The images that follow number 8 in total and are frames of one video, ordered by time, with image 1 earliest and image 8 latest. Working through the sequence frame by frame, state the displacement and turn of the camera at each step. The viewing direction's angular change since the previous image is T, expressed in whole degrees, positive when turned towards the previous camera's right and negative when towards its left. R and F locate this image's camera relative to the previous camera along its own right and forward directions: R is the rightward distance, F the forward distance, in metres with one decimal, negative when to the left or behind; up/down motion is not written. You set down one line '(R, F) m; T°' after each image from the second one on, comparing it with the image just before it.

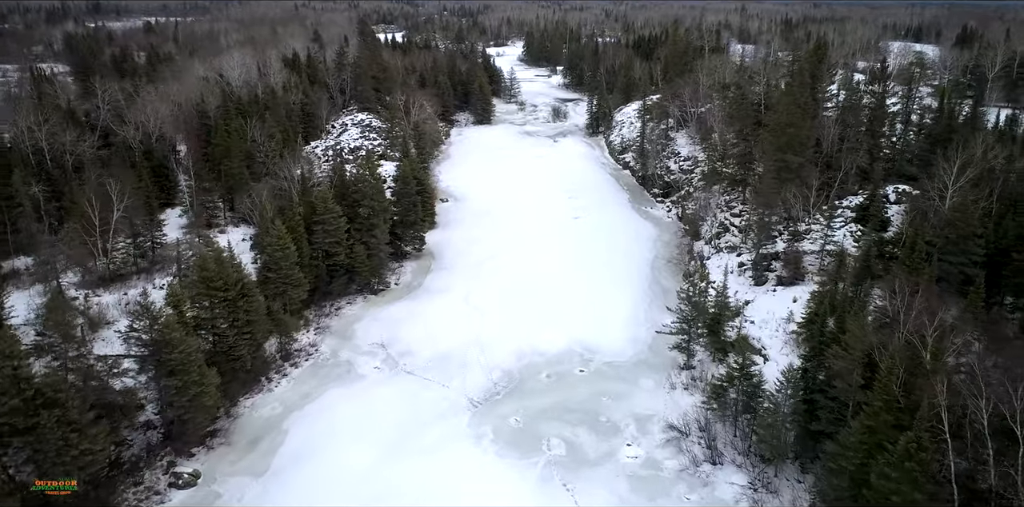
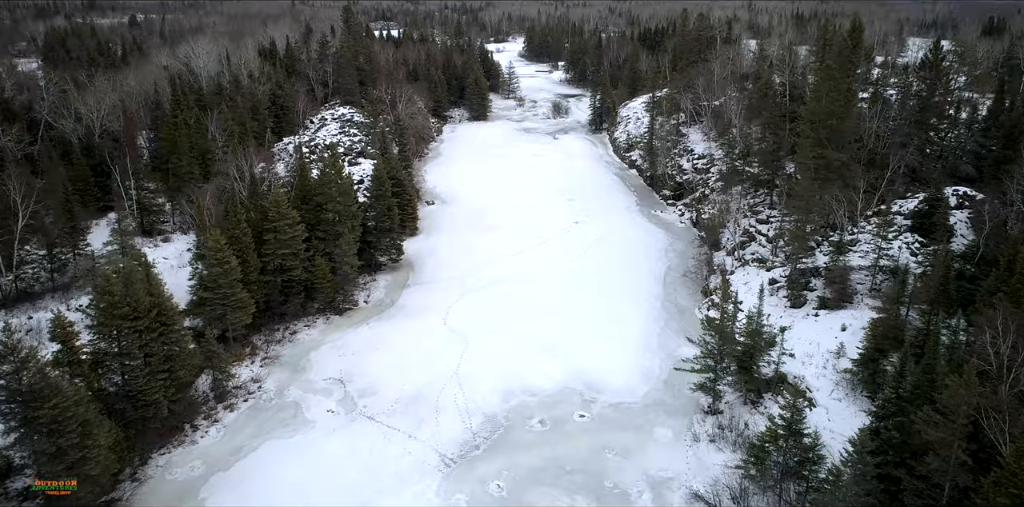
(+0.7, +5.9) m; 0°
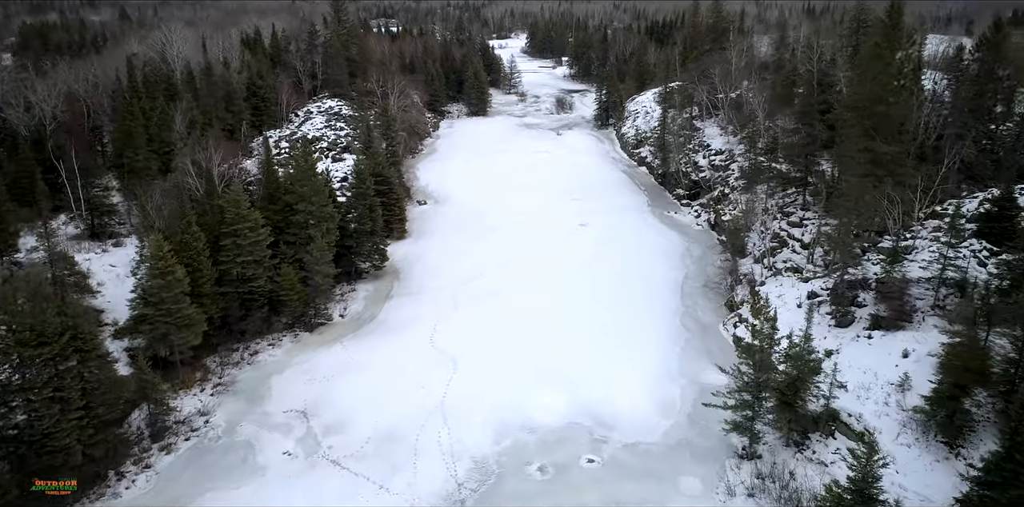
(+0.3, +4.4) m; 0°
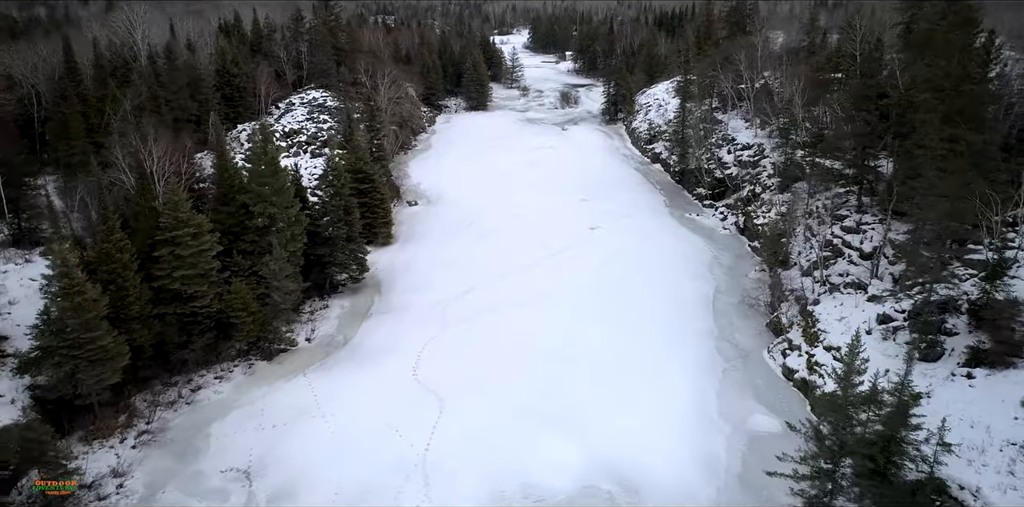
(0.0, +5.0) m; 0°
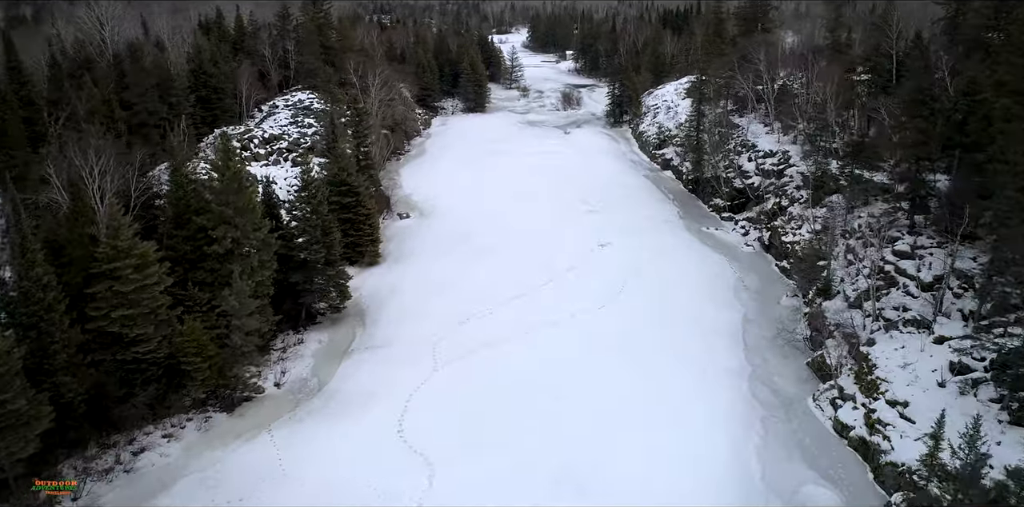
(-0.1, +3.5) m; 0°
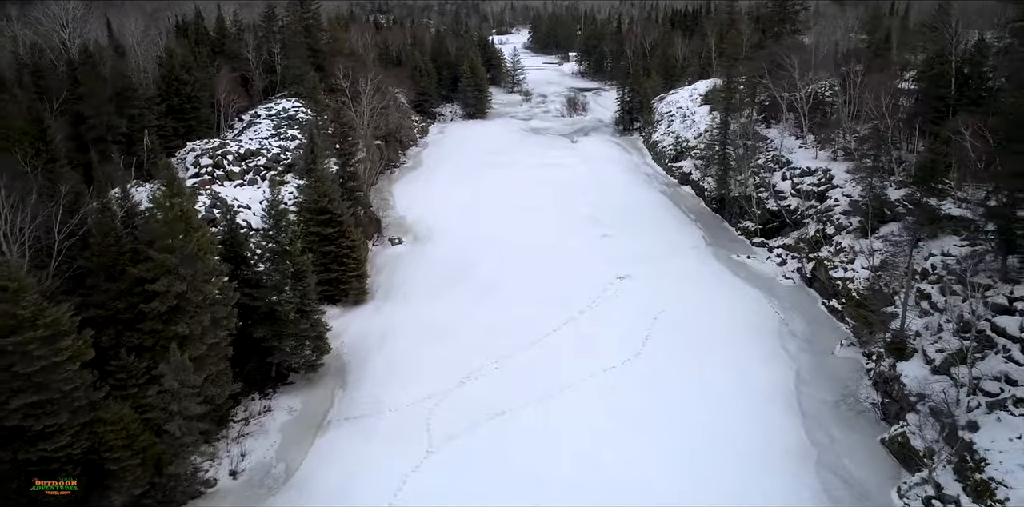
(-0.3, +4.1) m; 0°
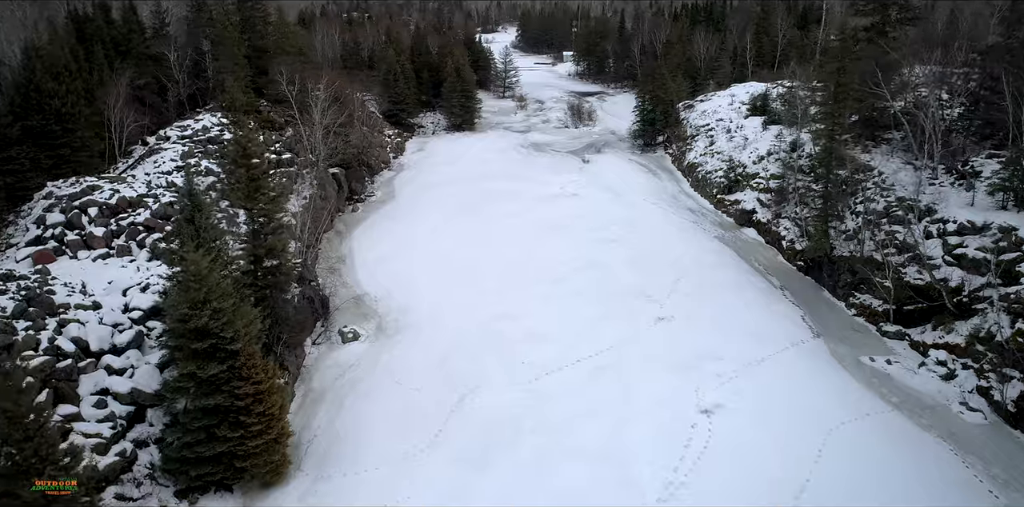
(-0.9, +11.3) m; +1°
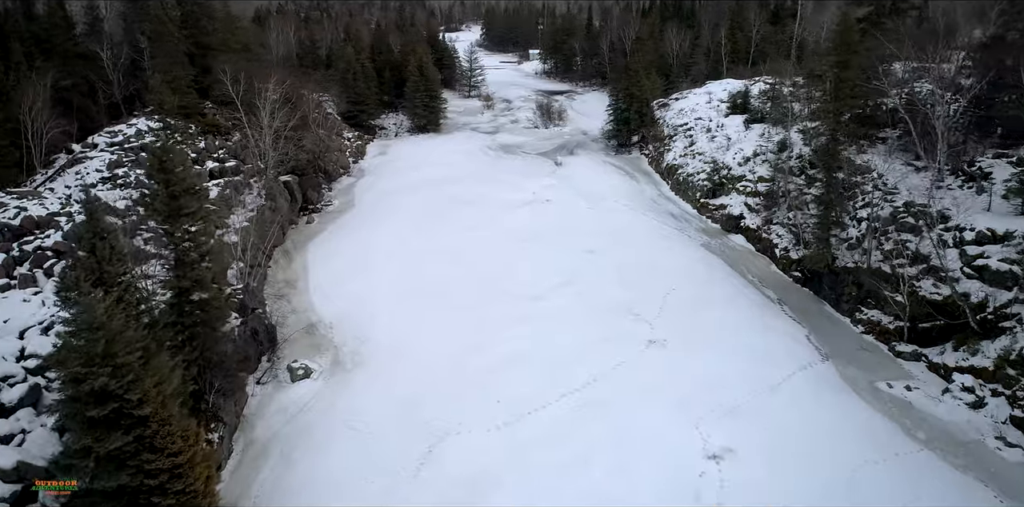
(-0.1, +2.7) m; +3°
